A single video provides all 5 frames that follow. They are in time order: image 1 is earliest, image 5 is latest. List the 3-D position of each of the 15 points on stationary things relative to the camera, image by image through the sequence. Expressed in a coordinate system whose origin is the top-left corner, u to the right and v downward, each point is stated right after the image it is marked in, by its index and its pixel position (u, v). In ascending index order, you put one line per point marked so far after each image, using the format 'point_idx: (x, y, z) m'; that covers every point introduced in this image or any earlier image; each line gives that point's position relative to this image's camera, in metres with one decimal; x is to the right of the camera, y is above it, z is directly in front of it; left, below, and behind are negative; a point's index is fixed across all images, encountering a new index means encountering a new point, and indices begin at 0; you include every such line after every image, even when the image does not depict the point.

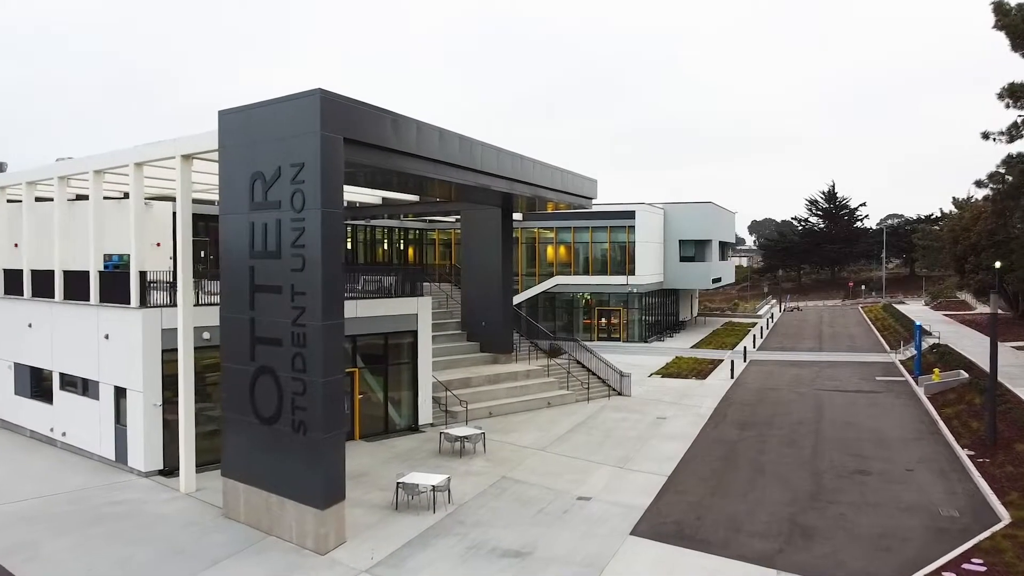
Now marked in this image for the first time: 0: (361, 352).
0: (-4.0, -1.7, +17.0) m
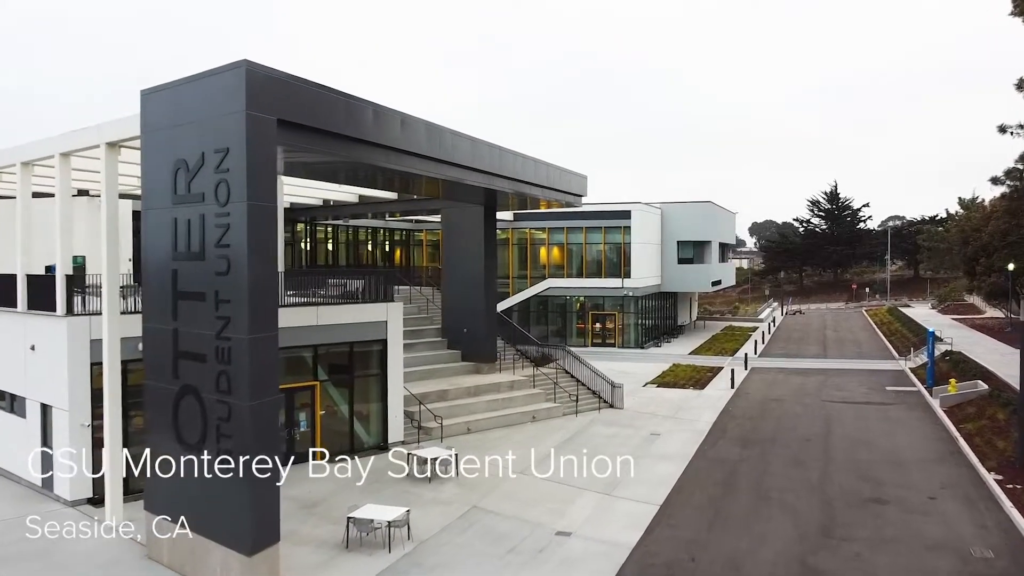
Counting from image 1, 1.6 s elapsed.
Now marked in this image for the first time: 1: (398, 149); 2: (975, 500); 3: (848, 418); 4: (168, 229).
0: (-4.5, -1.8, +15.5) m
1: (-2.4, +2.8, +12.9) m
2: (+9.1, -4.1, +12.7) m
3: (+9.9, -3.8, +19.1) m
4: (-5.2, +0.9, +9.9) m
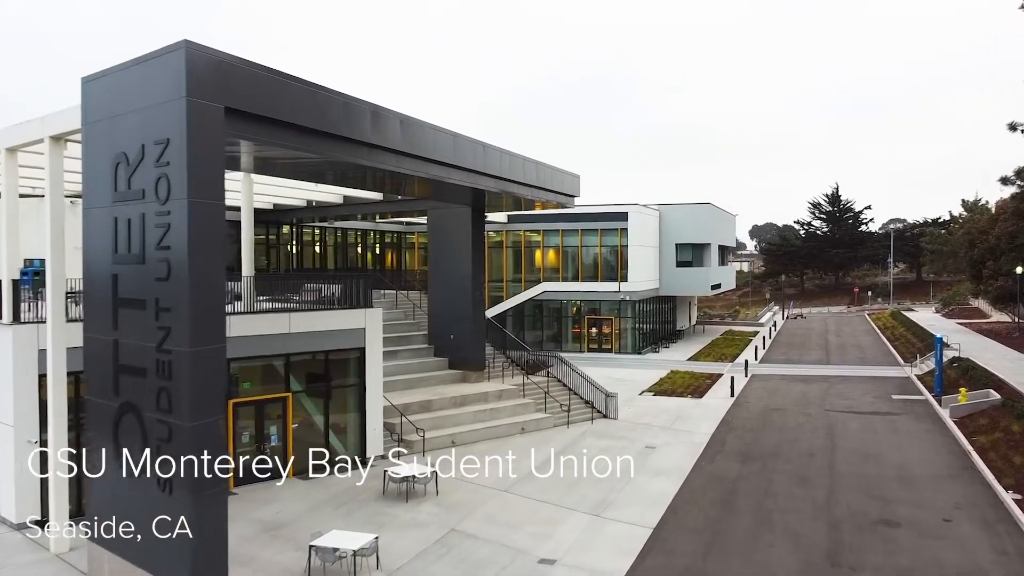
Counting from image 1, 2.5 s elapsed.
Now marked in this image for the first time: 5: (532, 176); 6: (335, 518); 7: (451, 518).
0: (-4.9, -1.9, +14.6) m
1: (-2.7, +2.7, +12.0) m
2: (+8.7, -4.2, +11.8) m
3: (+9.6, -4.0, +18.2) m
4: (-5.6, +0.8, +9.0) m
5: (+0.5, +3.3, +19.2) m
6: (-3.3, -4.3, +12.0) m
7: (-1.1, -4.3, +12.1) m
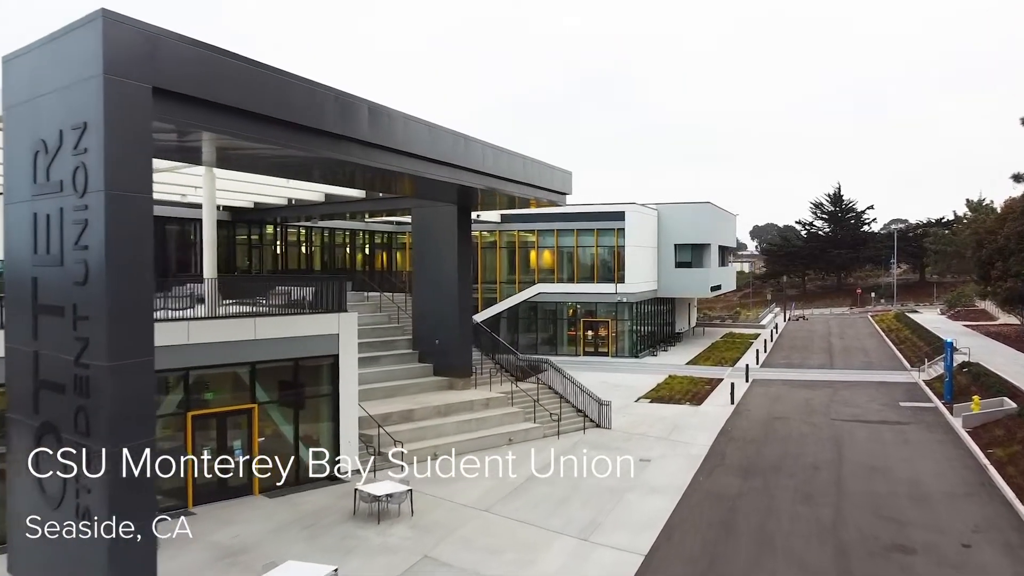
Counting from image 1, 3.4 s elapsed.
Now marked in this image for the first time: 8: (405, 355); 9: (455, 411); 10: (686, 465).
0: (-5.2, -2.0, +13.6) m
1: (-3.1, +2.6, +11.0) m
2: (+8.4, -4.3, +10.7) m
3: (+9.3, -4.0, +17.2) m
4: (-5.9, +0.7, +7.9) m
5: (+0.2, +3.3, +18.2) m
6: (-3.6, -4.3, +11.0) m
7: (-1.5, -4.4, +11.1) m
8: (-3.2, -2.0, +19.3) m
9: (-1.5, -3.3, +17.2) m
10: (+4.1, -4.2, +15.3) m
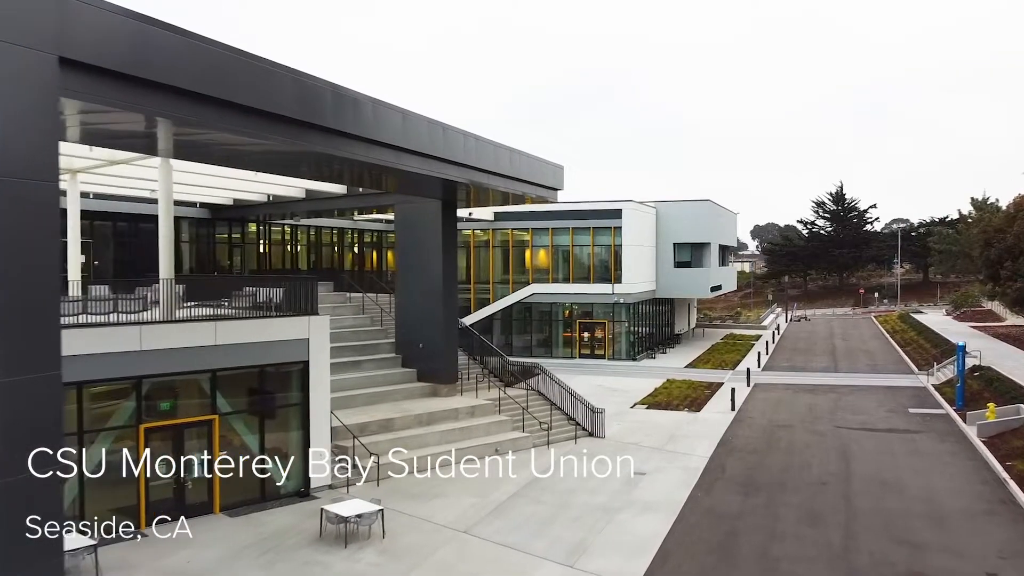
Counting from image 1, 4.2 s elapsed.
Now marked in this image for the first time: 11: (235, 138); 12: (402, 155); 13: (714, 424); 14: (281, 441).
0: (-5.6, -2.0, +12.5) m
1: (-3.4, +2.6, +10.0) m
2: (+8.0, -4.3, +9.7) m
3: (+8.9, -4.1, +16.2) m
4: (-6.3, +0.7, +6.9) m
5: (-0.1, +3.2, +17.2) m
6: (-4.0, -4.3, +10.0) m
7: (-1.8, -4.4, +10.1) m
8: (-3.5, -2.0, +18.3) m
9: (-1.9, -3.3, +16.2) m
10: (+3.8, -4.2, +14.3) m
11: (-4.9, +2.5, +11.4) m
12: (-1.9, +2.7, +13.8) m
13: (+5.9, -4.0, +19.0) m
14: (-4.7, -3.2, +13.3) m
